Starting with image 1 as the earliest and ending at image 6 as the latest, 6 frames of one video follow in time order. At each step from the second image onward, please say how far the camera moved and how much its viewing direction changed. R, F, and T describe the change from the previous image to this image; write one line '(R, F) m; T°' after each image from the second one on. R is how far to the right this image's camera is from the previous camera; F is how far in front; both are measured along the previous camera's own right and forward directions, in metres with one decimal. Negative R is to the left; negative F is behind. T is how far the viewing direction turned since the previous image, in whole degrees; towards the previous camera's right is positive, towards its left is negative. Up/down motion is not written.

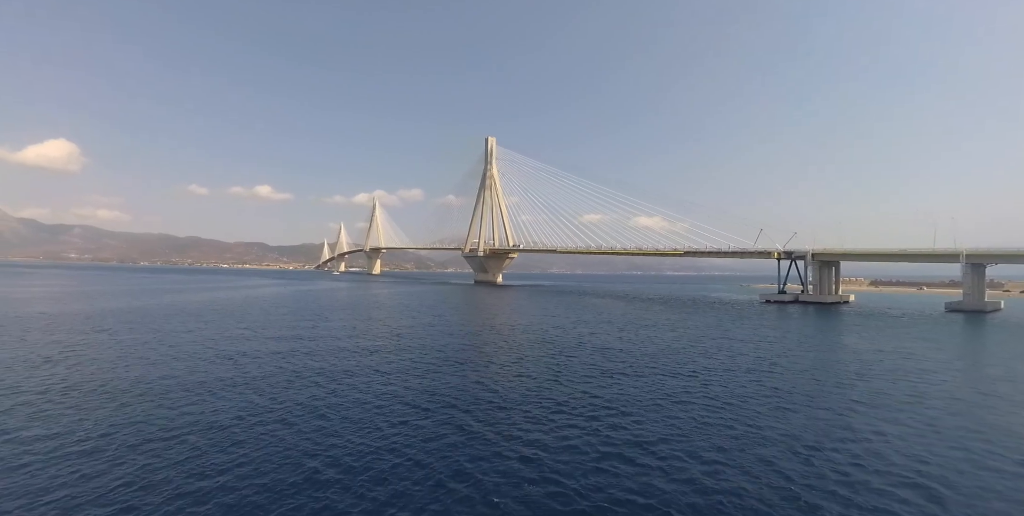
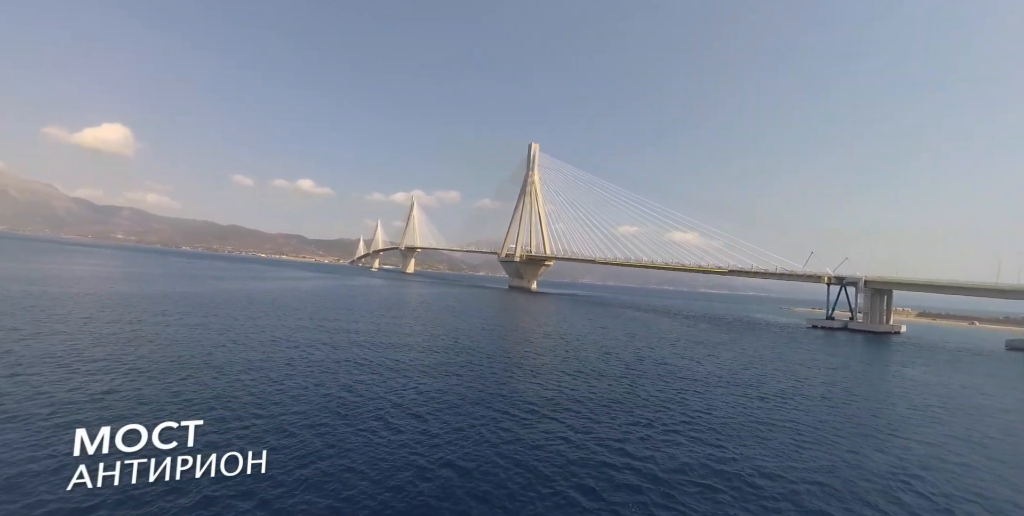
(-2.0, -0.1) m; -3°
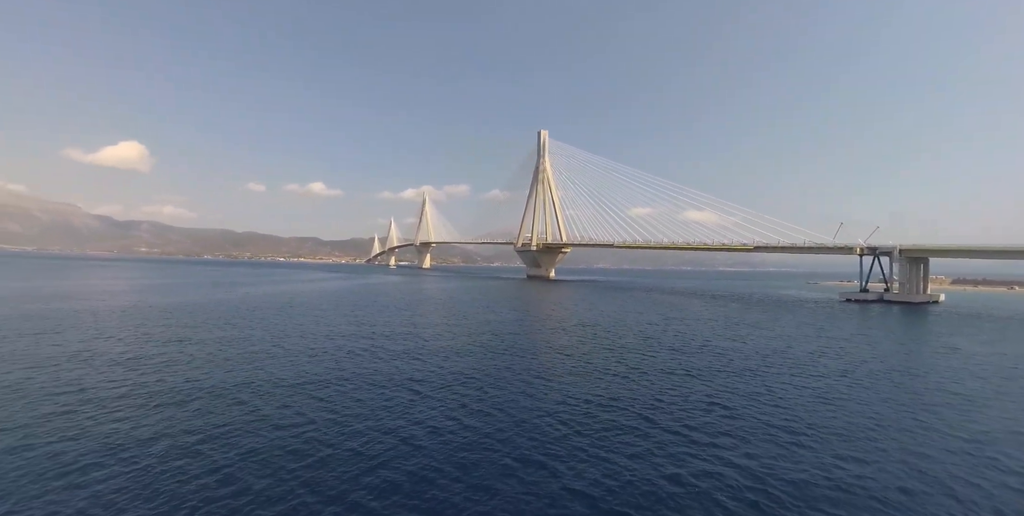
(-0.5, +0.6) m; -2°
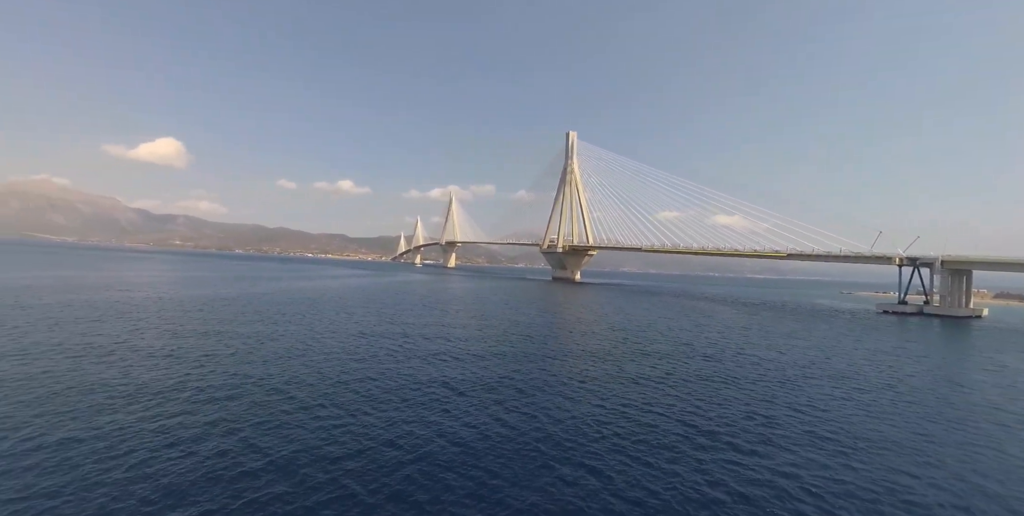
(-1.1, -0.4) m; -2°
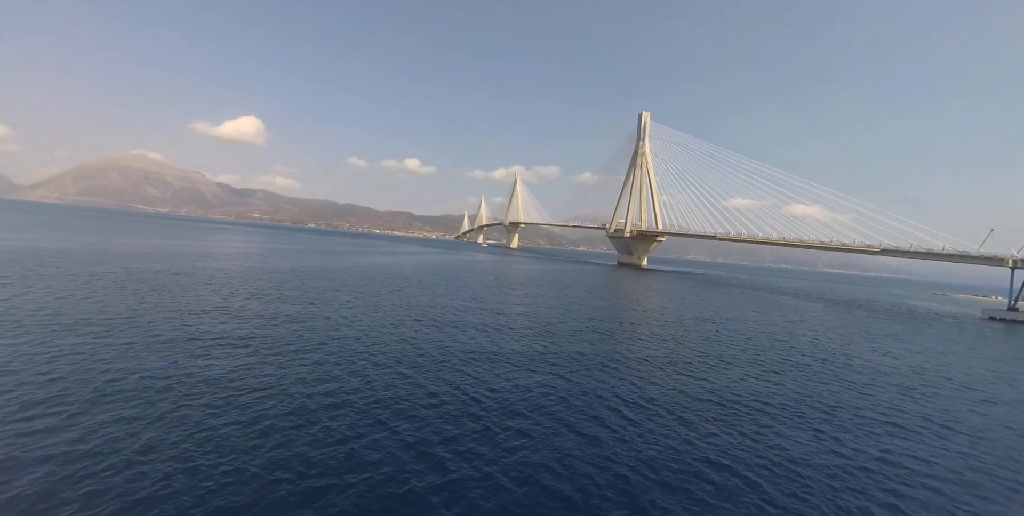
(-2.9, -1.0) m; -6°
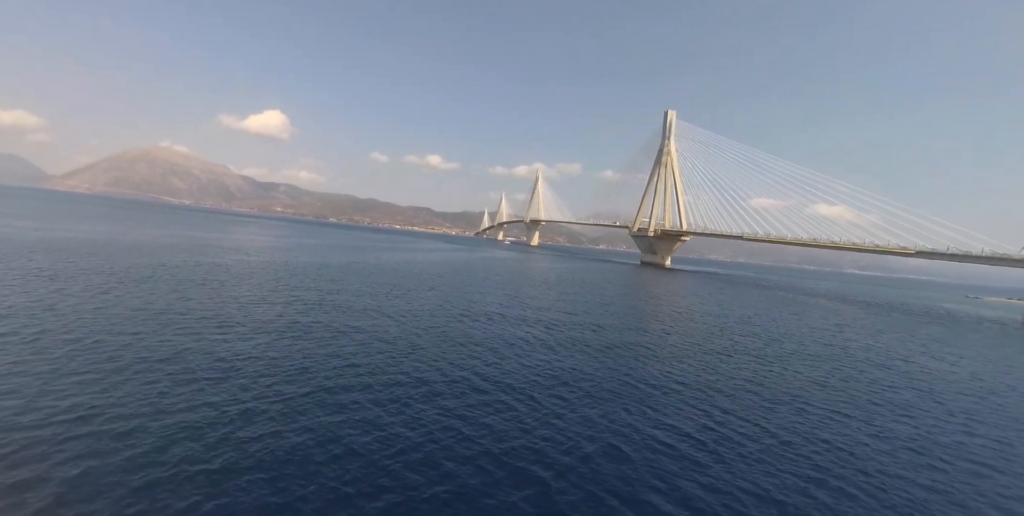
(-1.4, -0.4) m; -2°
